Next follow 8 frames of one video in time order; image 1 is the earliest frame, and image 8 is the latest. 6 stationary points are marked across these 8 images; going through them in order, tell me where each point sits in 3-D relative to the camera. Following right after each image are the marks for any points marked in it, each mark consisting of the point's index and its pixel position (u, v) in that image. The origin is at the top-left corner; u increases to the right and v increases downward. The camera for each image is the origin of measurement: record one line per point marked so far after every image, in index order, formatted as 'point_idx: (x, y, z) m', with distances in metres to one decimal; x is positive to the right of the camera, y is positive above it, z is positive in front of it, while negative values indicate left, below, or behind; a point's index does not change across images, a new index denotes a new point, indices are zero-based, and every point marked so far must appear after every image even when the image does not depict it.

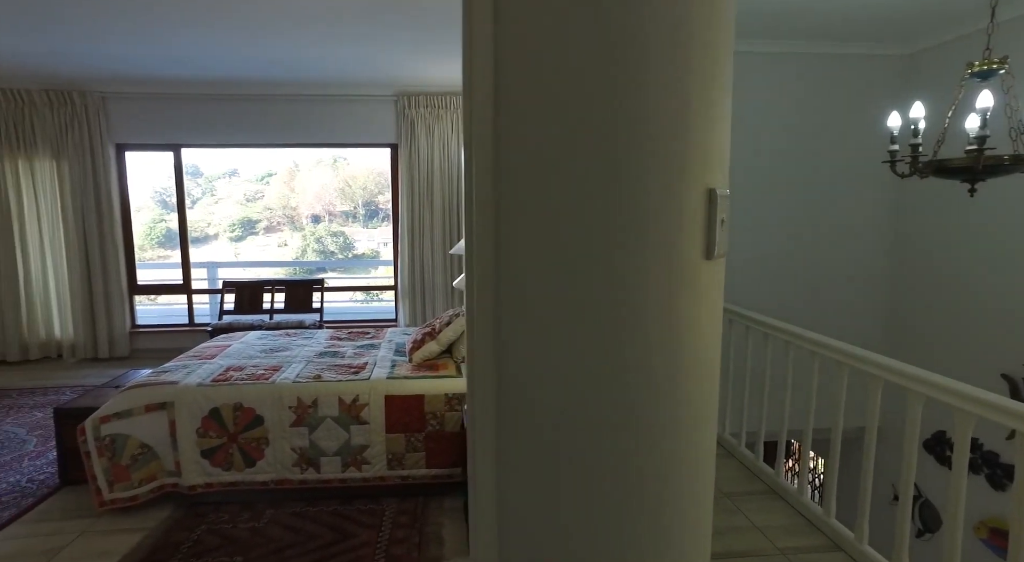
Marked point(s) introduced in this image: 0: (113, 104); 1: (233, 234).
0: (-3.6, +1.6, +4.8) m
1: (-2.8, +0.5, +5.3) m
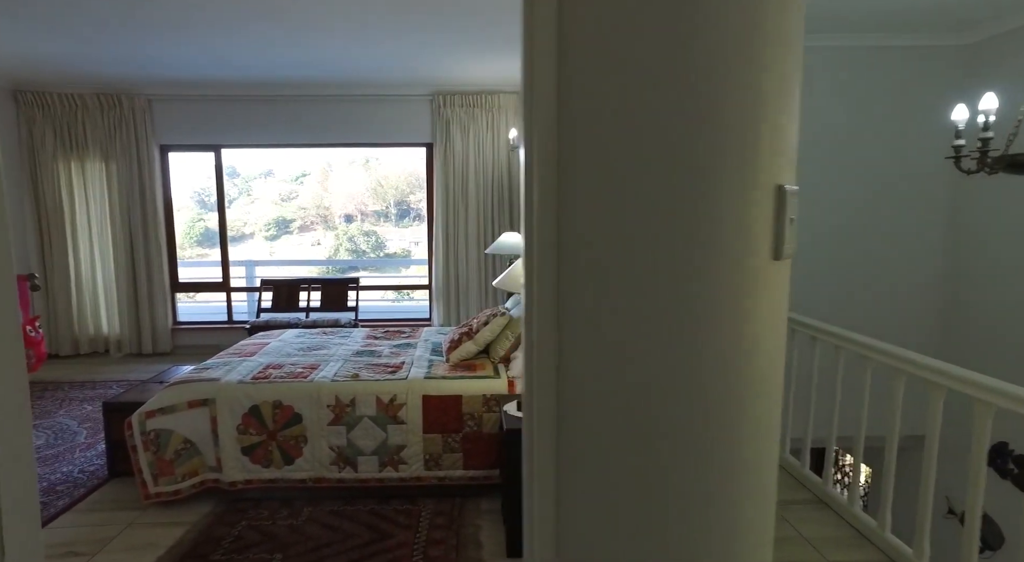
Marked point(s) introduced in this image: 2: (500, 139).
0: (-3.3, +1.6, +5.0) m
1: (-2.4, +0.5, +5.4) m
2: (-0.1, +1.4, +5.4) m
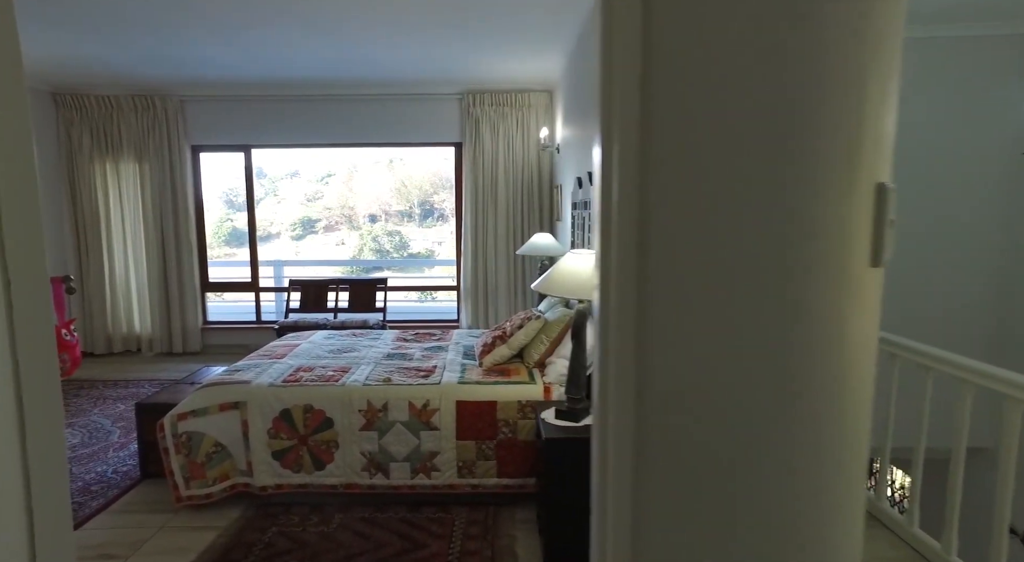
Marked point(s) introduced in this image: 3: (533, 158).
0: (-3.0, +1.6, +5.0) m
1: (-2.1, +0.5, +5.4) m
2: (+0.2, +1.4, +5.3) m
3: (+0.2, +1.2, +5.3) m
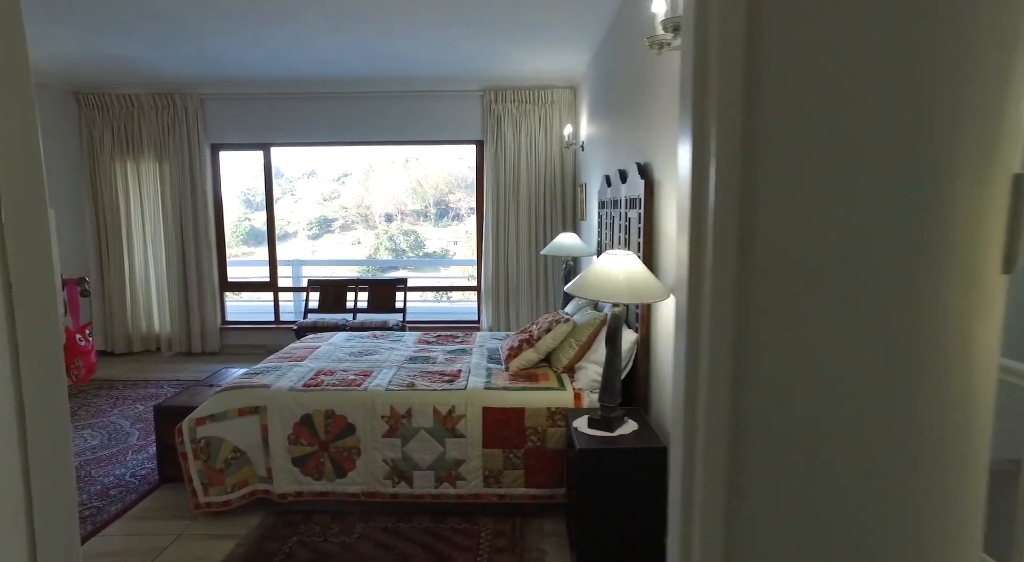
0: (-2.8, +1.6, +5.0) m
1: (-1.9, +0.5, +5.4) m
2: (+0.4, +1.4, +5.2) m
3: (+0.4, +1.2, +5.2) m
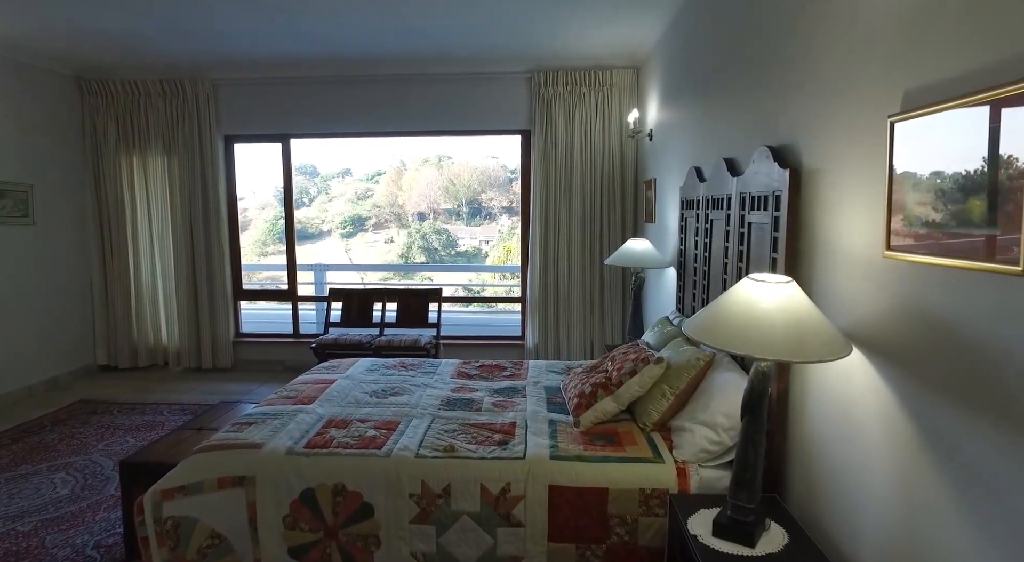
0: (-2.4, +1.6, +4.4) m
1: (-1.5, +0.4, +4.8) m
2: (+0.8, +1.3, +4.4) m
3: (+0.9, +1.1, +4.5) m
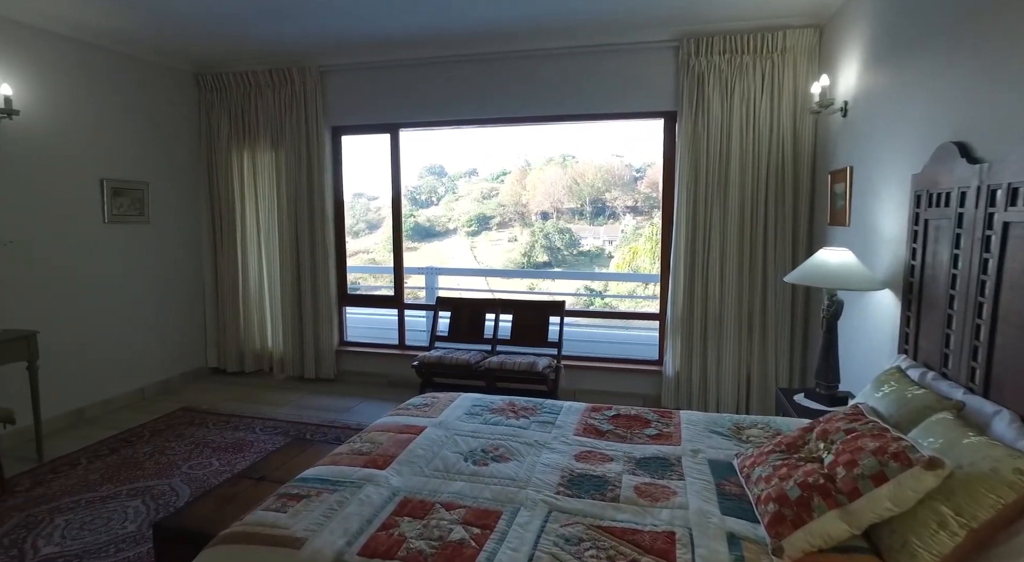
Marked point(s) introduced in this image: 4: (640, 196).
0: (-1.3, +1.5, +4.1) m
1: (-0.5, +0.4, +4.3) m
2: (+1.7, +1.2, +3.4) m
3: (+1.8, +1.0, +3.5) m
4: (+1.0, +0.7, +4.1) m
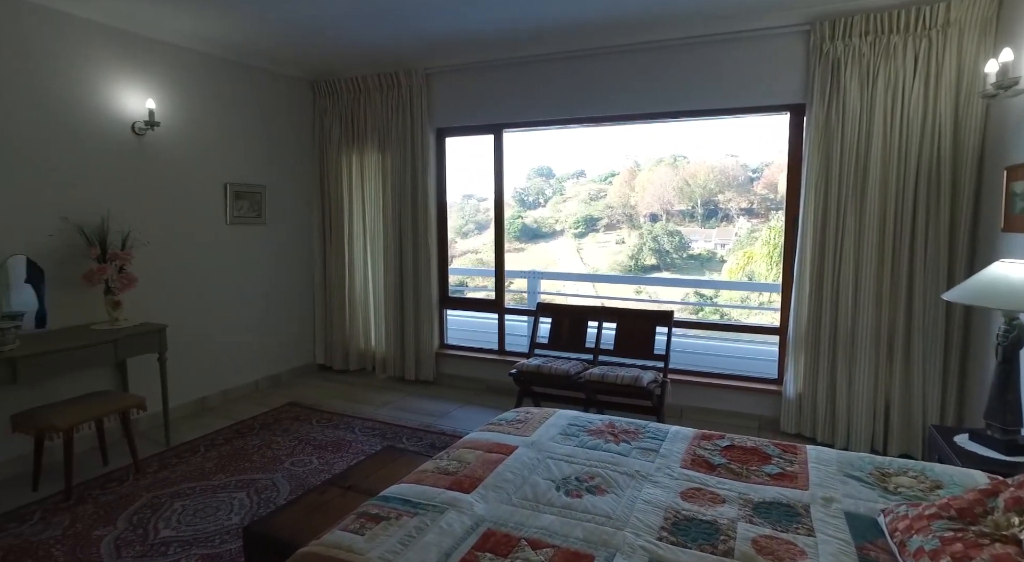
0: (-0.5, +1.5, +4.1) m
1: (+0.3, +0.3, +4.1) m
2: (+2.4, +1.1, +2.9) m
3: (+2.4, +0.9, +2.9) m
4: (+1.7, +0.6, +3.7) m
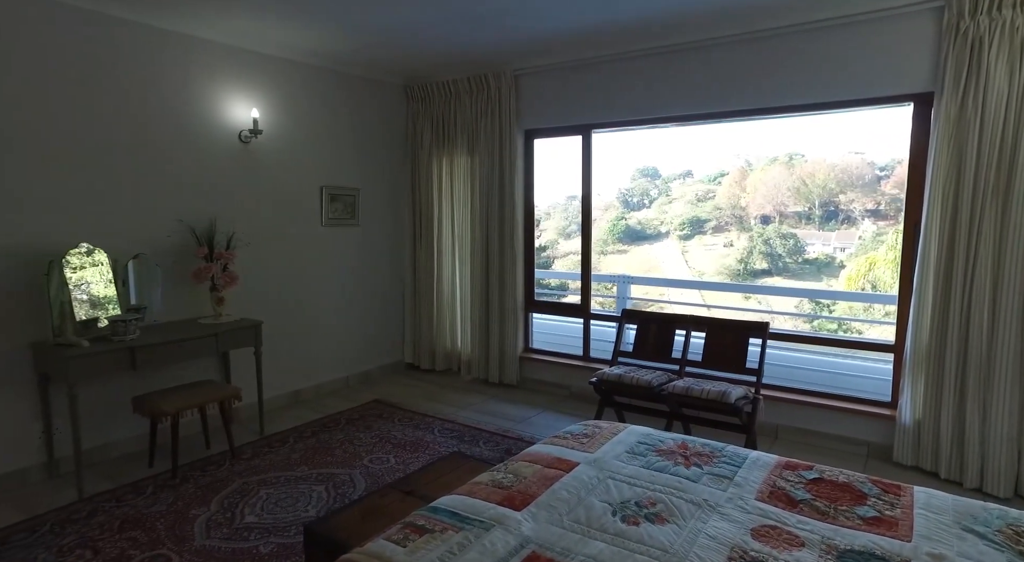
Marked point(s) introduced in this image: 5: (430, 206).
0: (+0.1, +1.5, +4.1) m
1: (+0.9, +0.3, +4.0) m
2: (+2.7, +1.0, +2.4) m
3: (+2.8, +0.8, +2.4) m
4: (+2.2, +0.5, +3.3) m
5: (-0.7, +0.6, +4.6) m
